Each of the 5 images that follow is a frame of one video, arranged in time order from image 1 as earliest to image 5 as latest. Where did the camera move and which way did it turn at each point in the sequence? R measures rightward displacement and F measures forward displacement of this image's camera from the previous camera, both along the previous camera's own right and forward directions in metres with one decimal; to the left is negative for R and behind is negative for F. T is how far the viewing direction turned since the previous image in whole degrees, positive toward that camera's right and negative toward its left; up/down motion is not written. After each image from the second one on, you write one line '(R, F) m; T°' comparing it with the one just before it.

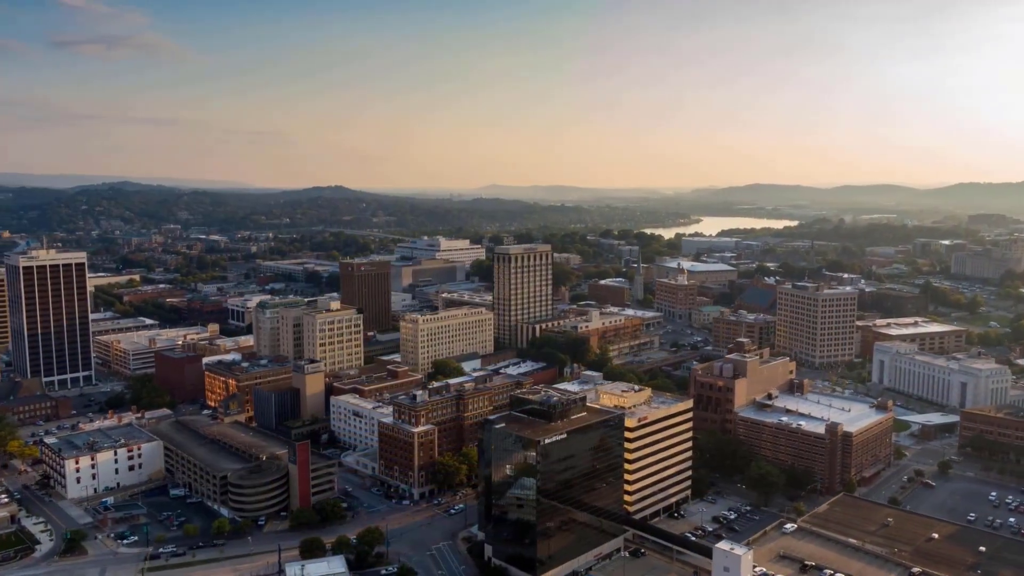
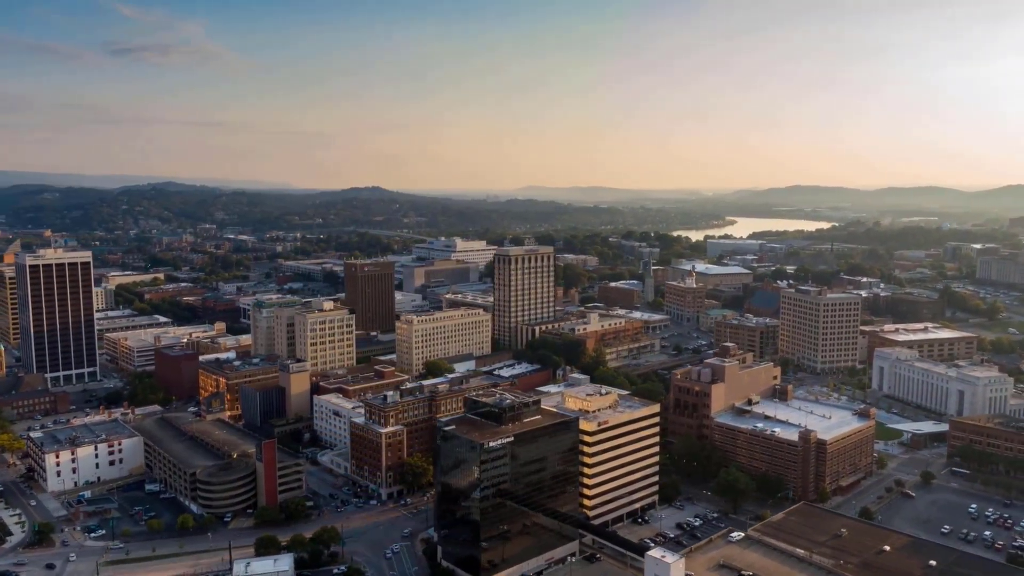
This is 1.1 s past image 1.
(+3.7, +0.2) m; -3°
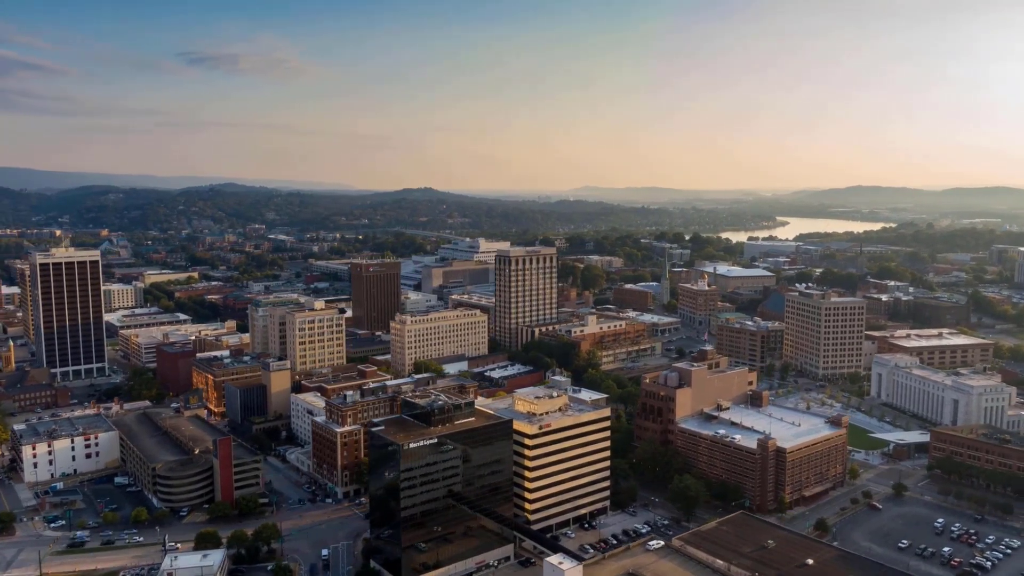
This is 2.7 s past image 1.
(+5.4, +0.3) m; -4°
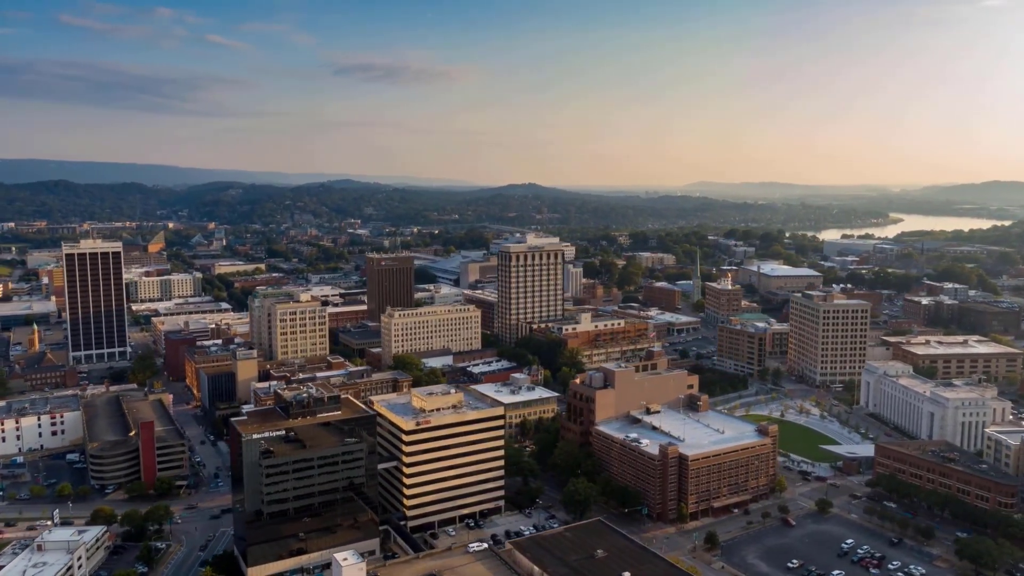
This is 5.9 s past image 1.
(+10.9, +1.1) m; -8°
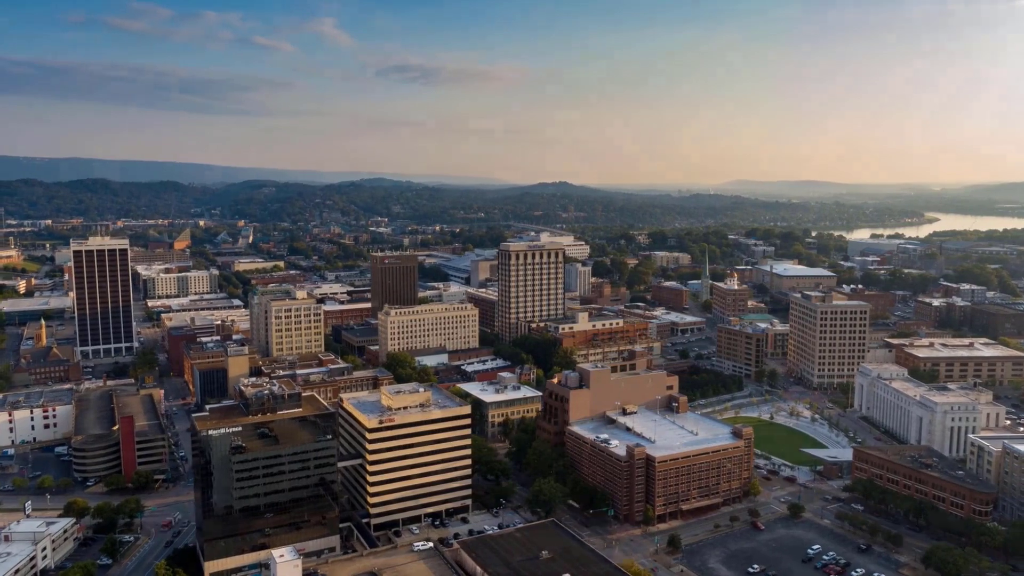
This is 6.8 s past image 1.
(+3.3, +0.2) m; -2°
